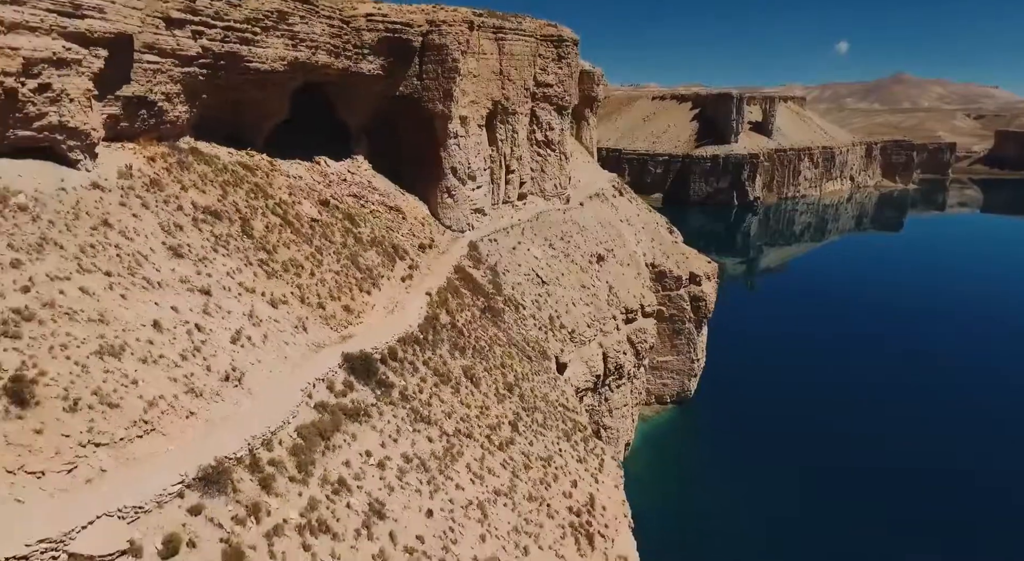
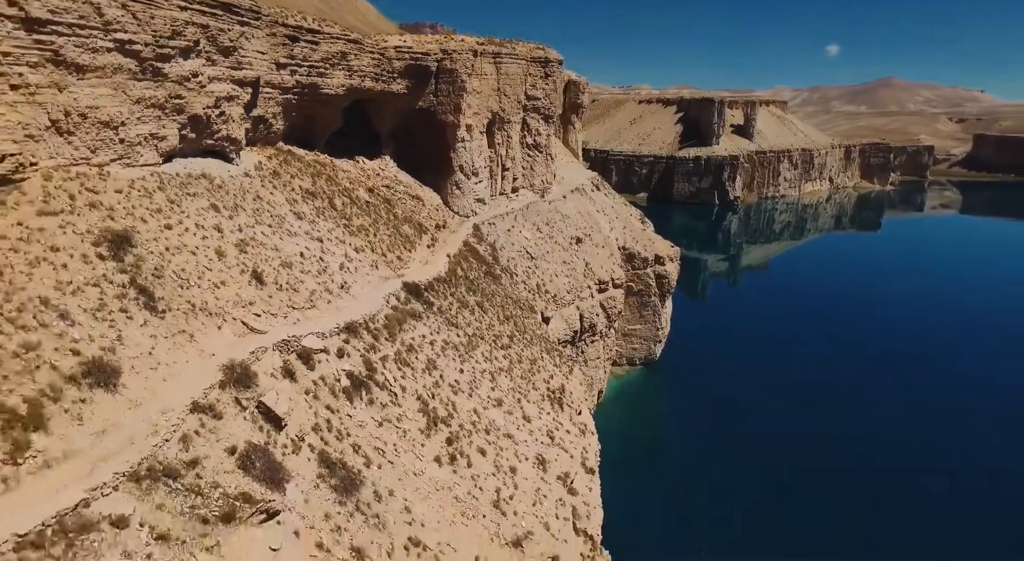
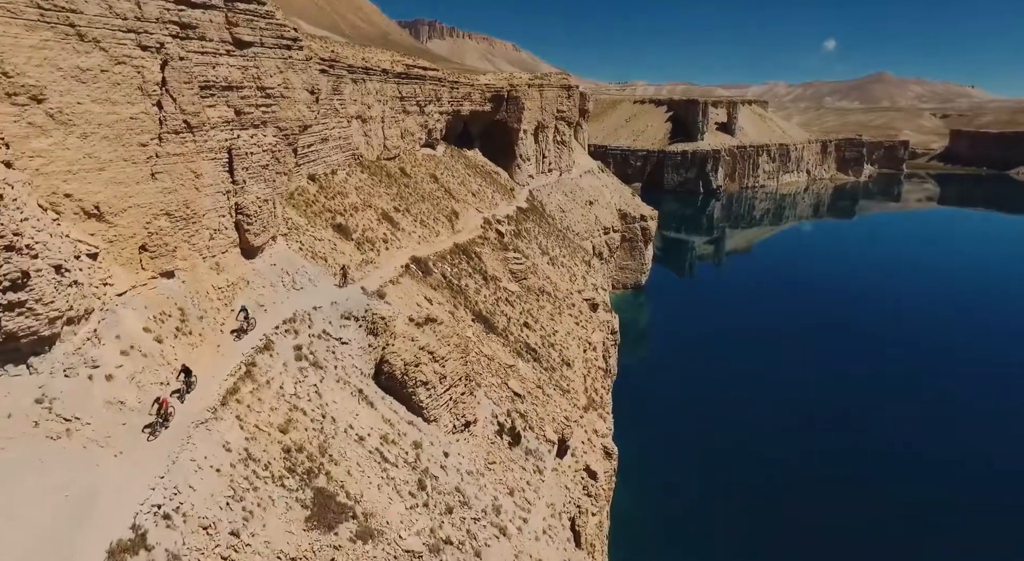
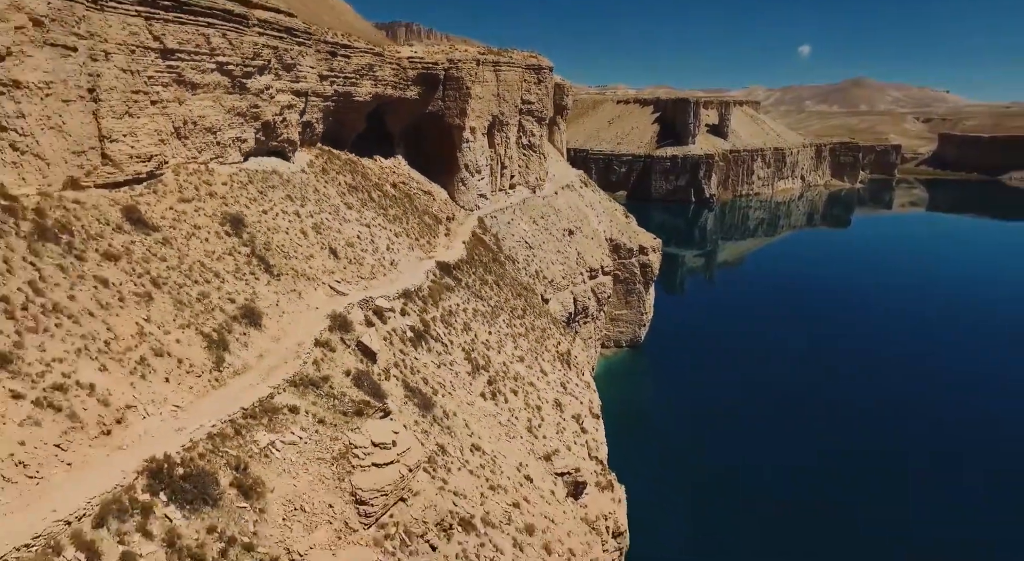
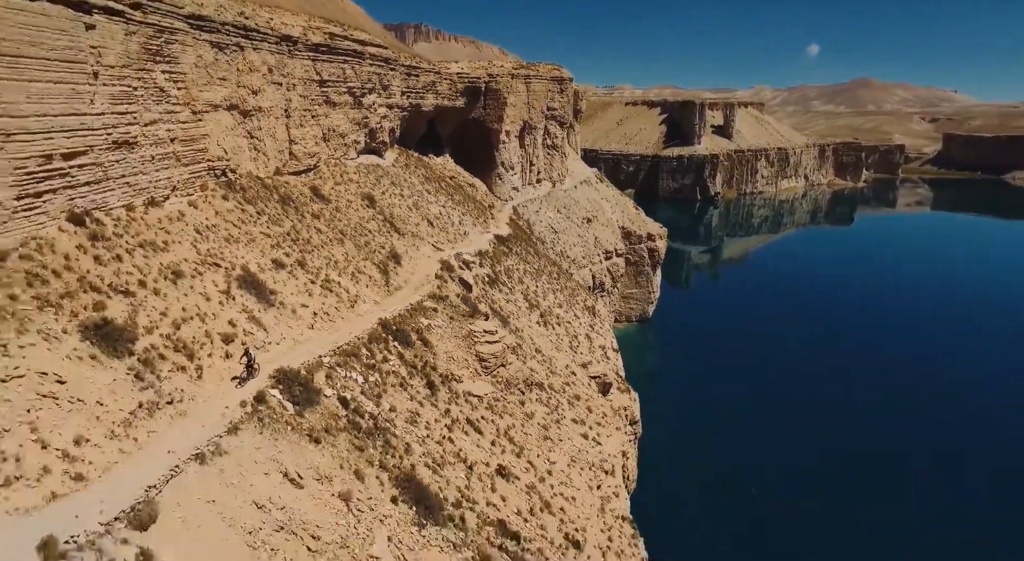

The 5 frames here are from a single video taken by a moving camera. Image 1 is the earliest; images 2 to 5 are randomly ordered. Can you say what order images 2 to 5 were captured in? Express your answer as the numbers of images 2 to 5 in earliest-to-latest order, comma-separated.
2, 4, 5, 3
